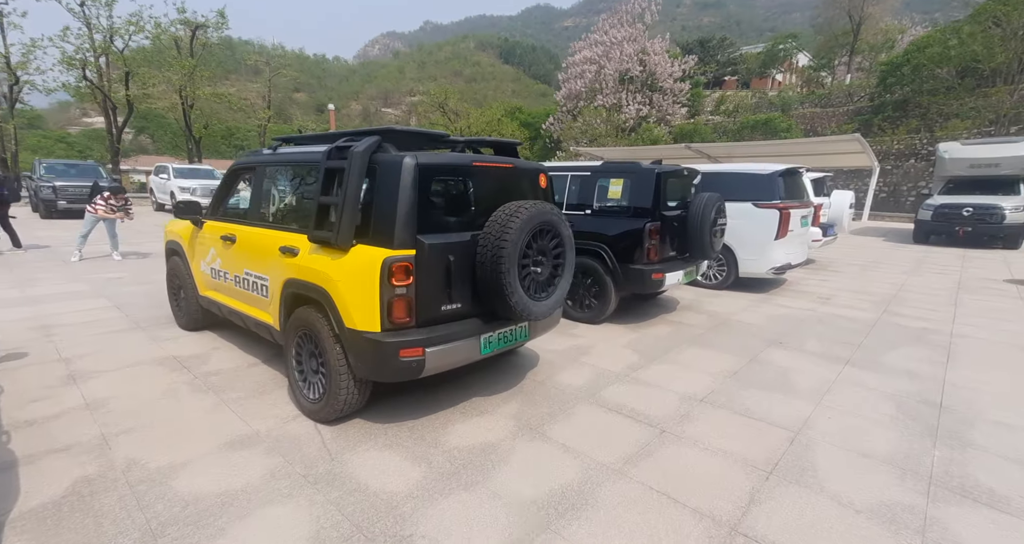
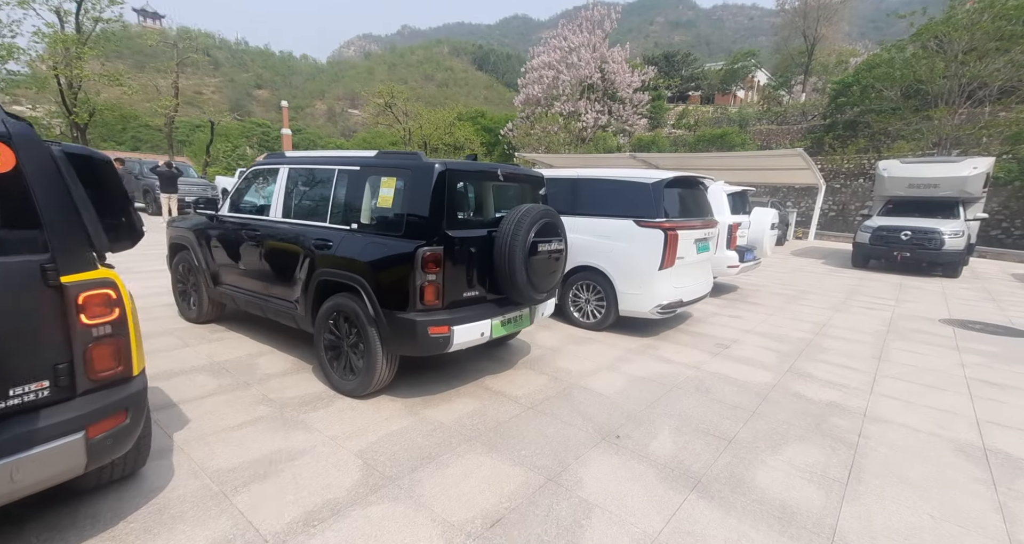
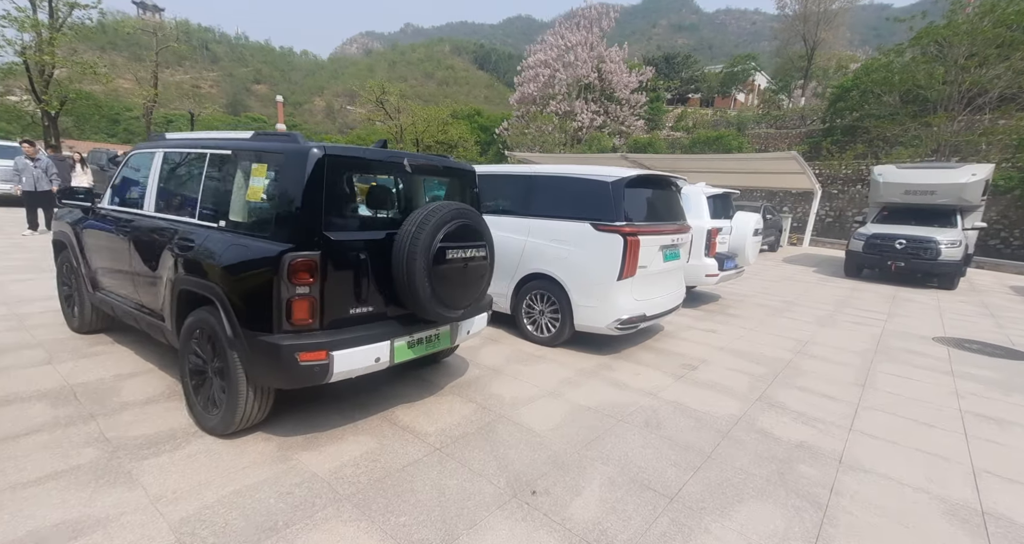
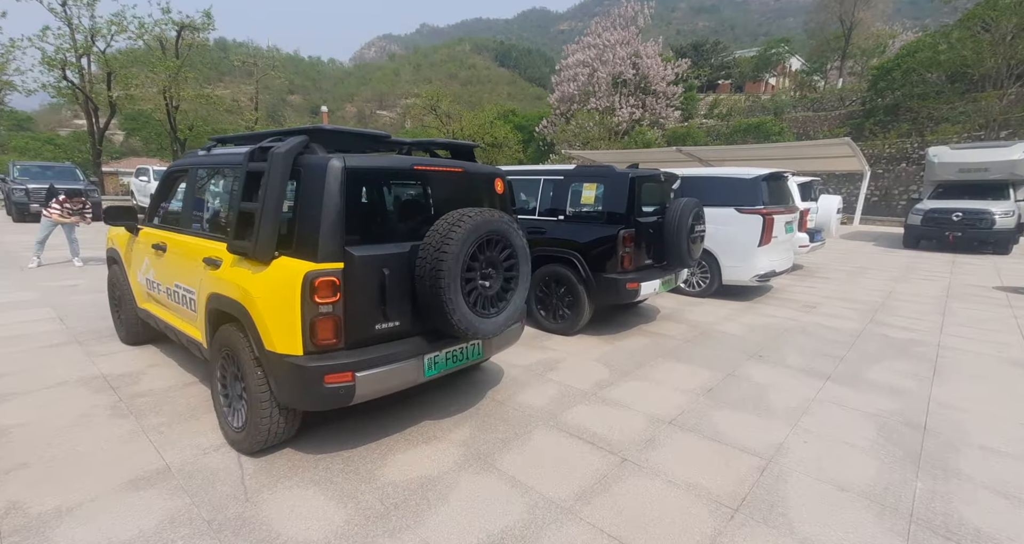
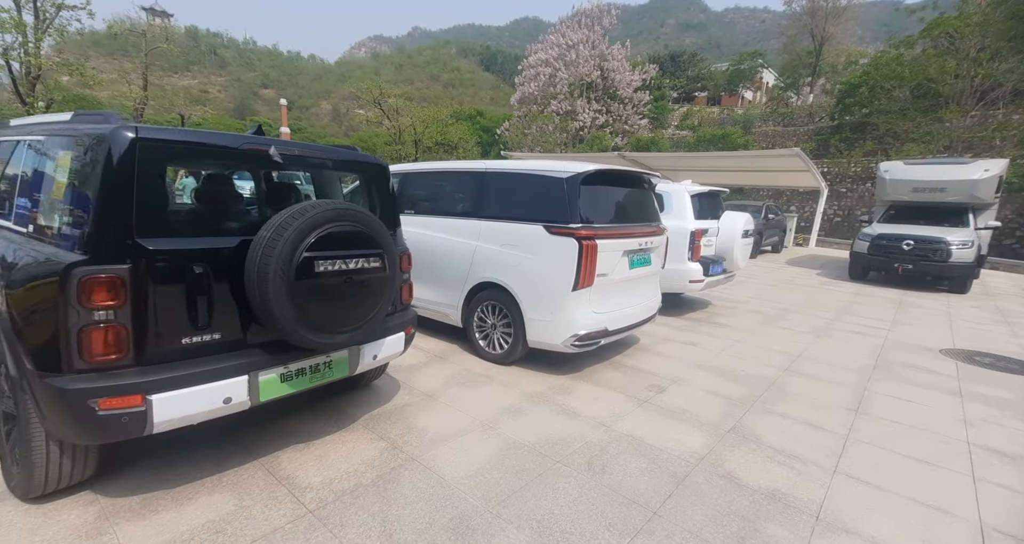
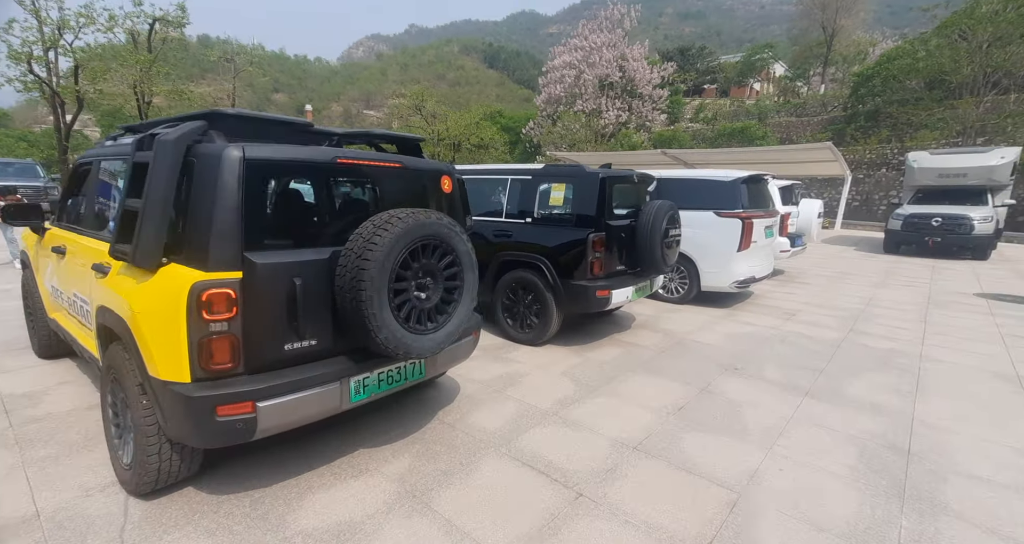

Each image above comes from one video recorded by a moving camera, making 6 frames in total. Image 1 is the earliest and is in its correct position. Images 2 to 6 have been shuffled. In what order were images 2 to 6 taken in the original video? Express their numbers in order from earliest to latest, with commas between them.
4, 6, 2, 3, 5
